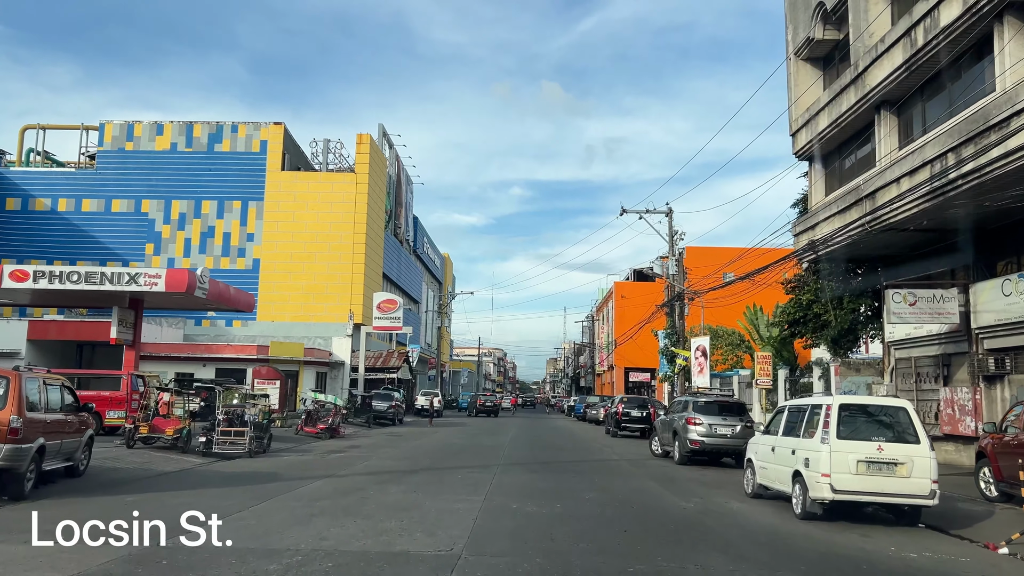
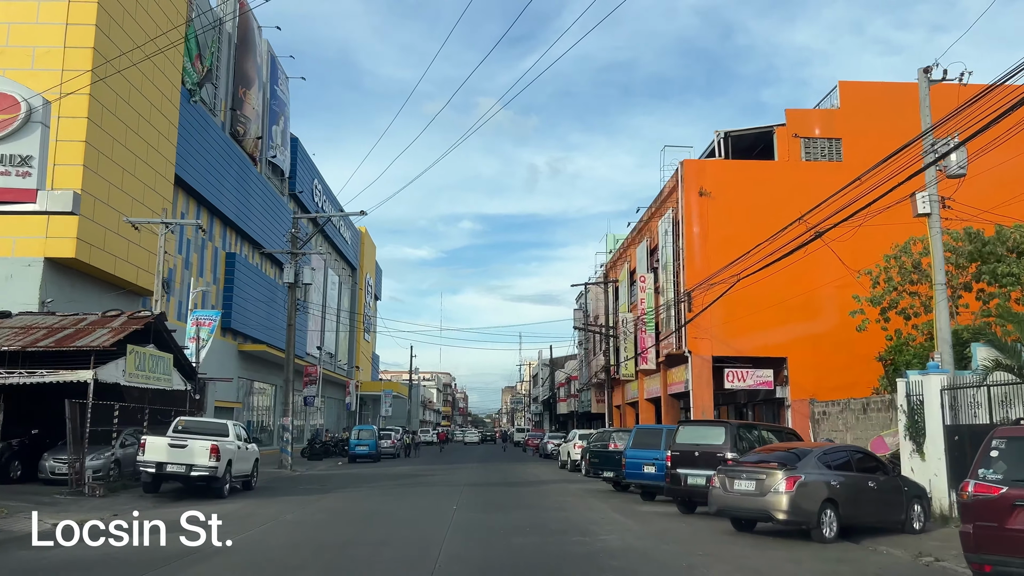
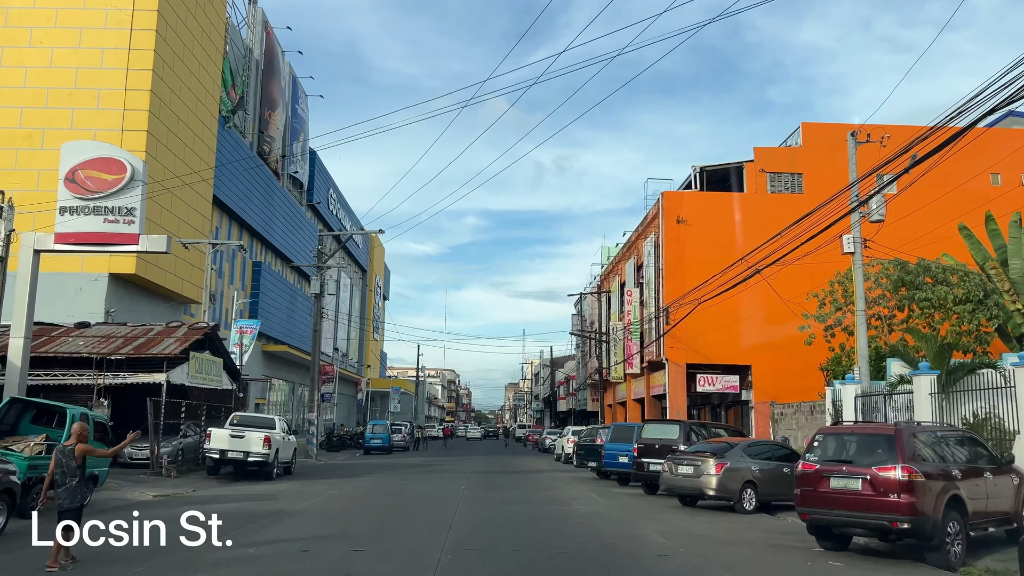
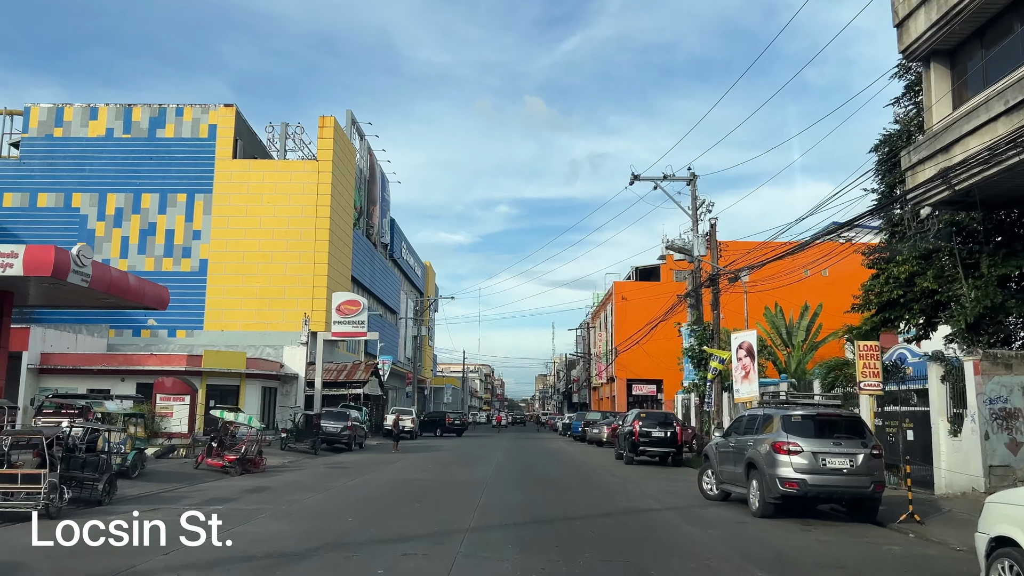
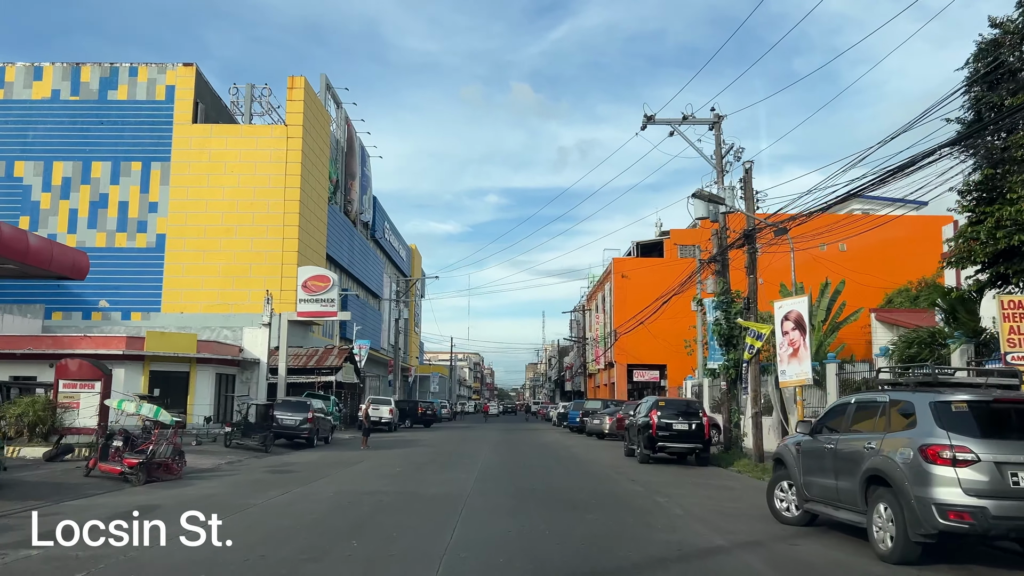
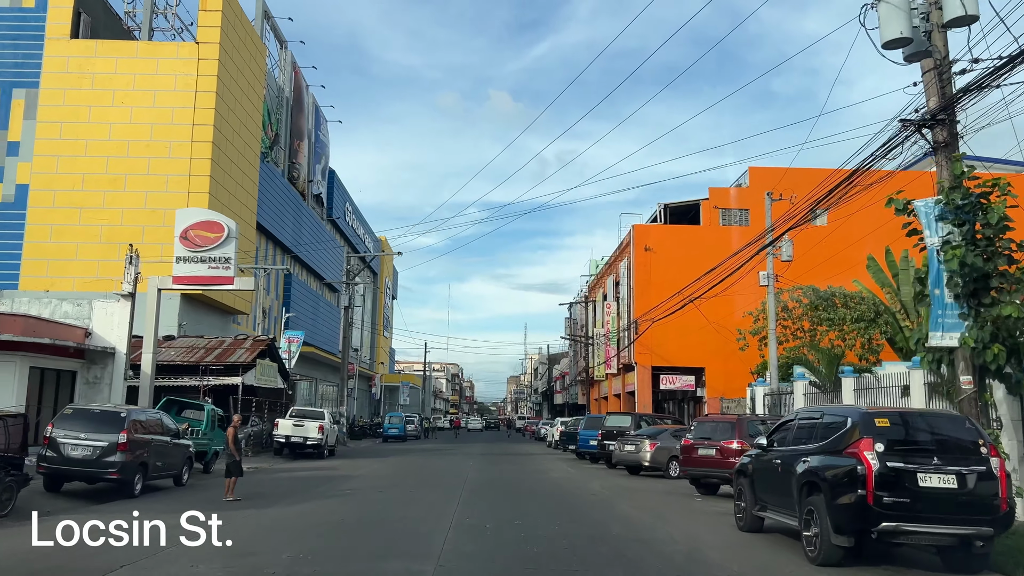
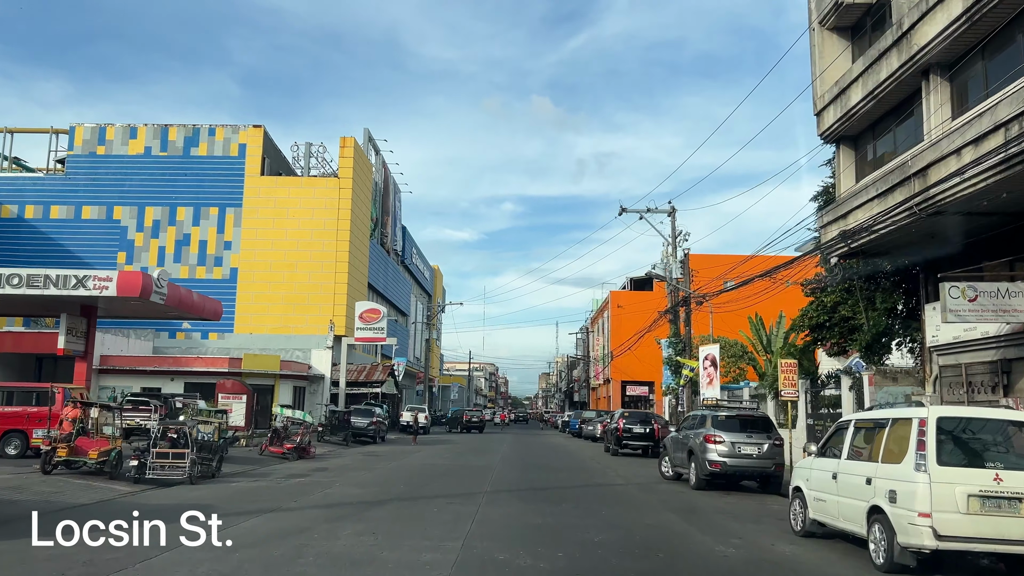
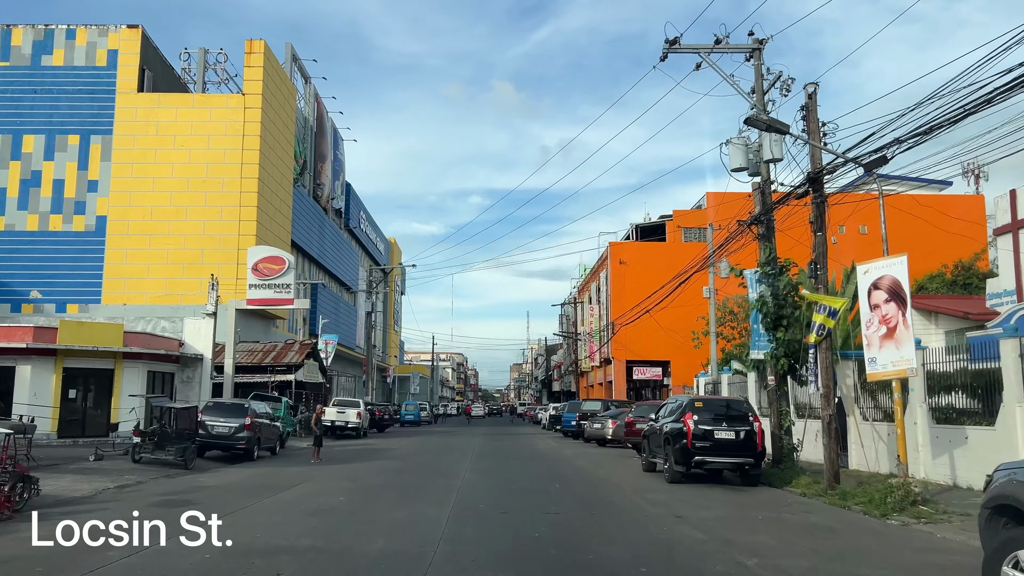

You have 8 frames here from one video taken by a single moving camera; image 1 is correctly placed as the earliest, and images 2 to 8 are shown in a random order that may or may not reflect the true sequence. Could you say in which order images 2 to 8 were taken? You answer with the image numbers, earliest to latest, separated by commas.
7, 4, 5, 8, 6, 3, 2
